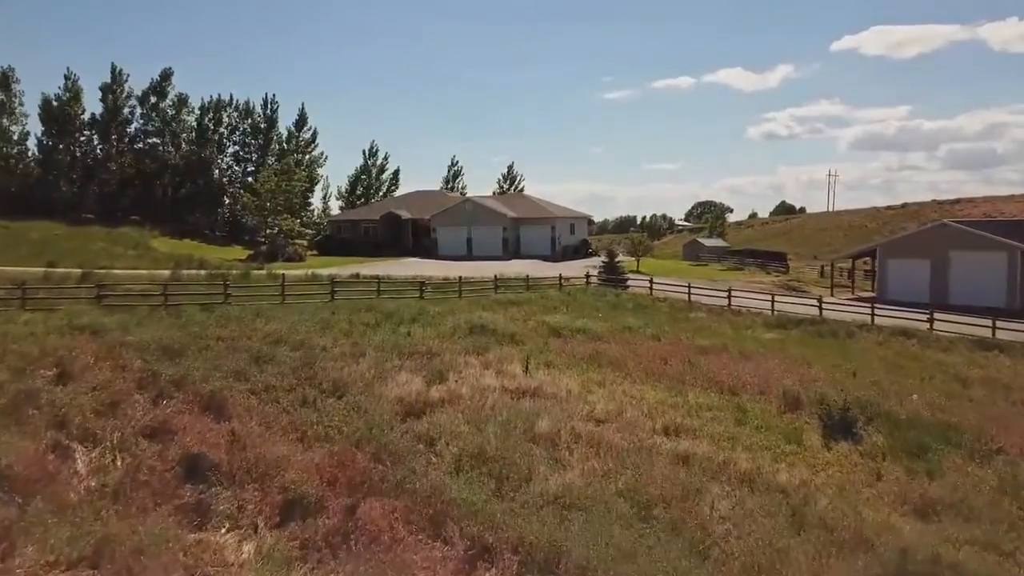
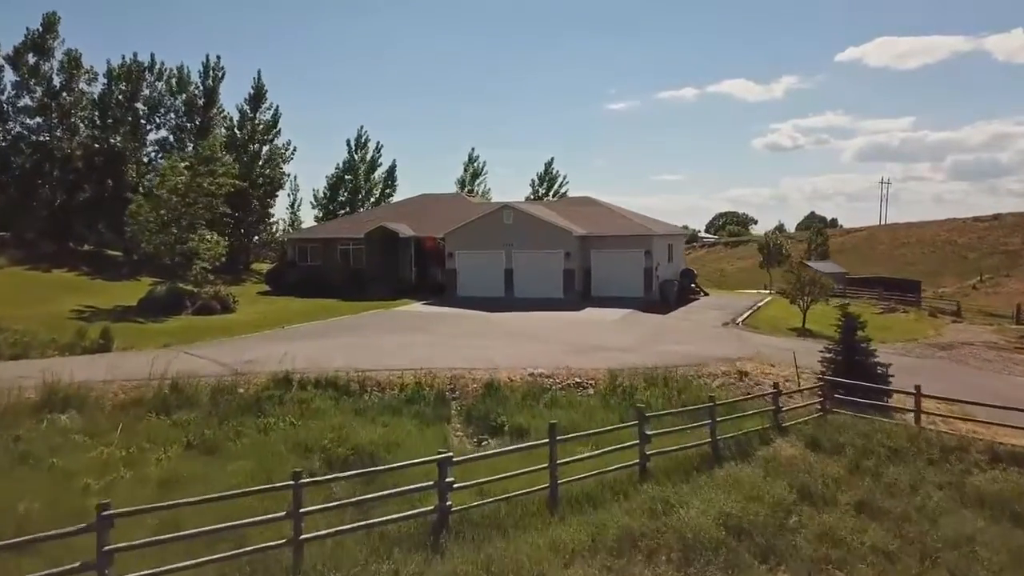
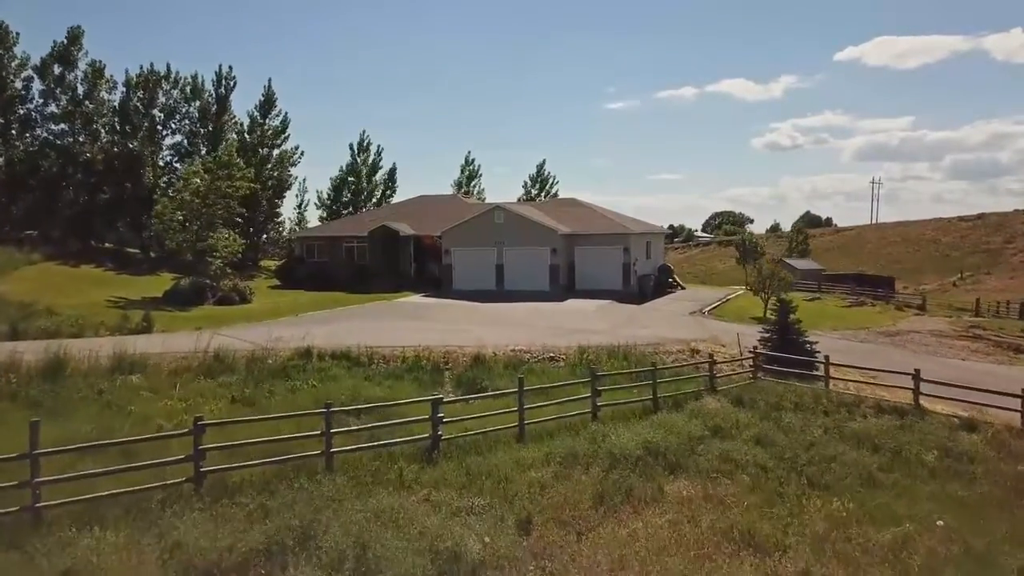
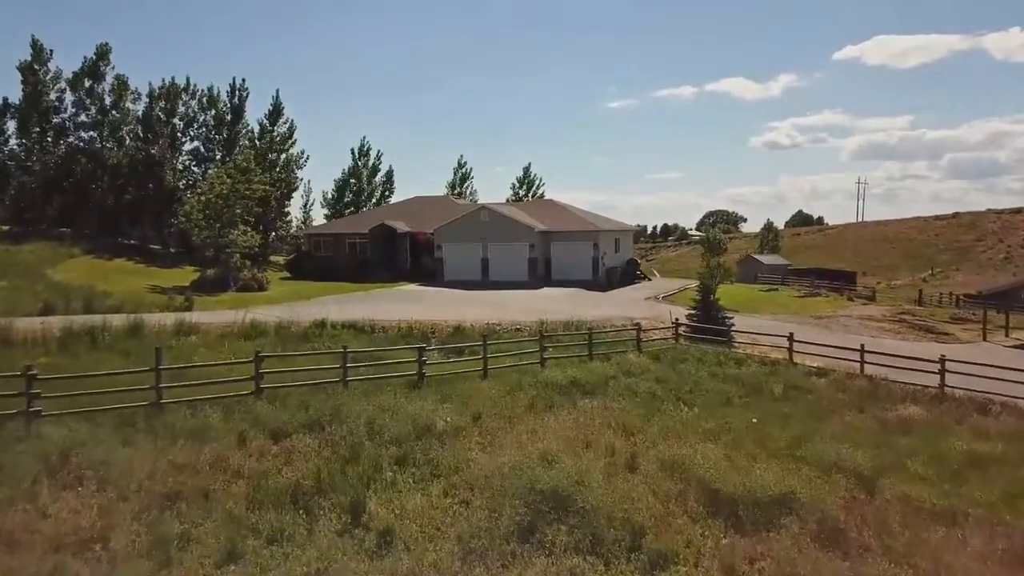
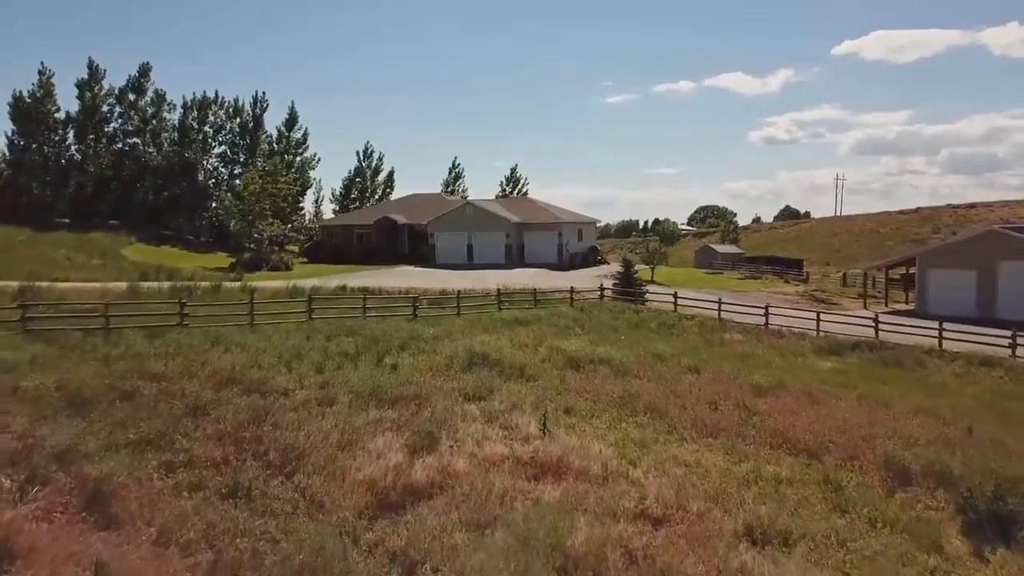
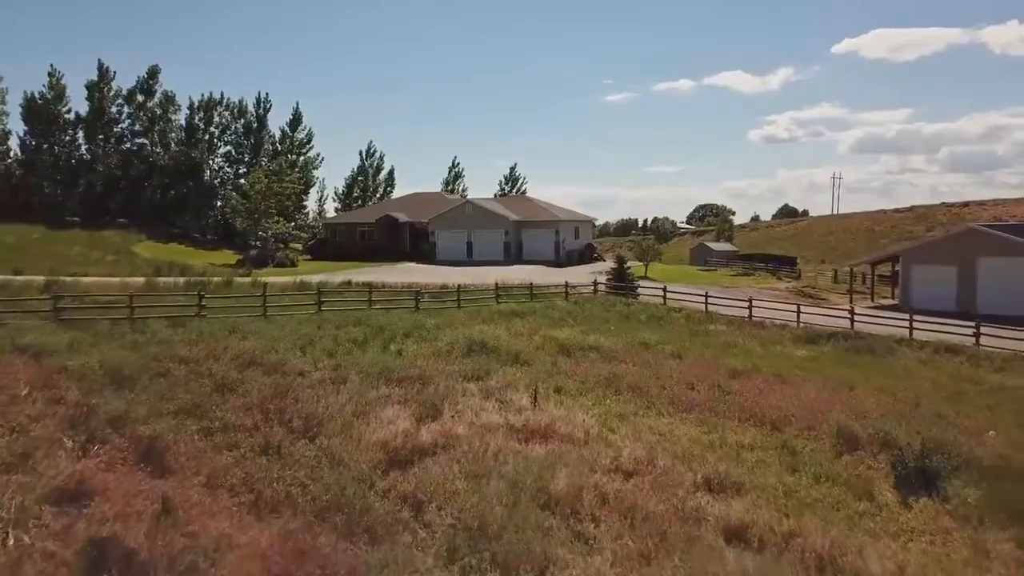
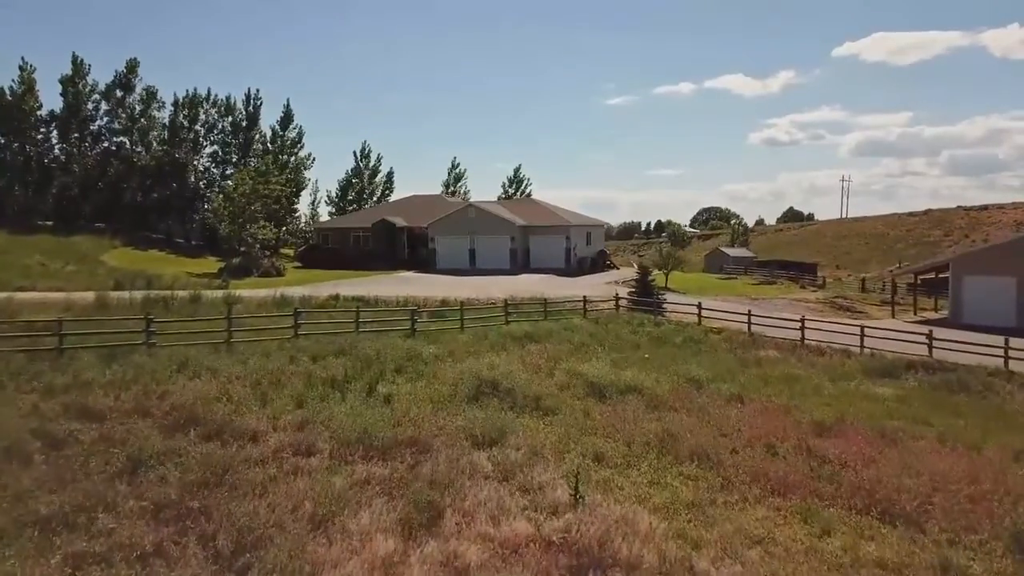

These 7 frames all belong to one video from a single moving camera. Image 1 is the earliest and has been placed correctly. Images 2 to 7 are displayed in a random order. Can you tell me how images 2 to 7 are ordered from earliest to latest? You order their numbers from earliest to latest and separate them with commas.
6, 5, 7, 4, 3, 2
